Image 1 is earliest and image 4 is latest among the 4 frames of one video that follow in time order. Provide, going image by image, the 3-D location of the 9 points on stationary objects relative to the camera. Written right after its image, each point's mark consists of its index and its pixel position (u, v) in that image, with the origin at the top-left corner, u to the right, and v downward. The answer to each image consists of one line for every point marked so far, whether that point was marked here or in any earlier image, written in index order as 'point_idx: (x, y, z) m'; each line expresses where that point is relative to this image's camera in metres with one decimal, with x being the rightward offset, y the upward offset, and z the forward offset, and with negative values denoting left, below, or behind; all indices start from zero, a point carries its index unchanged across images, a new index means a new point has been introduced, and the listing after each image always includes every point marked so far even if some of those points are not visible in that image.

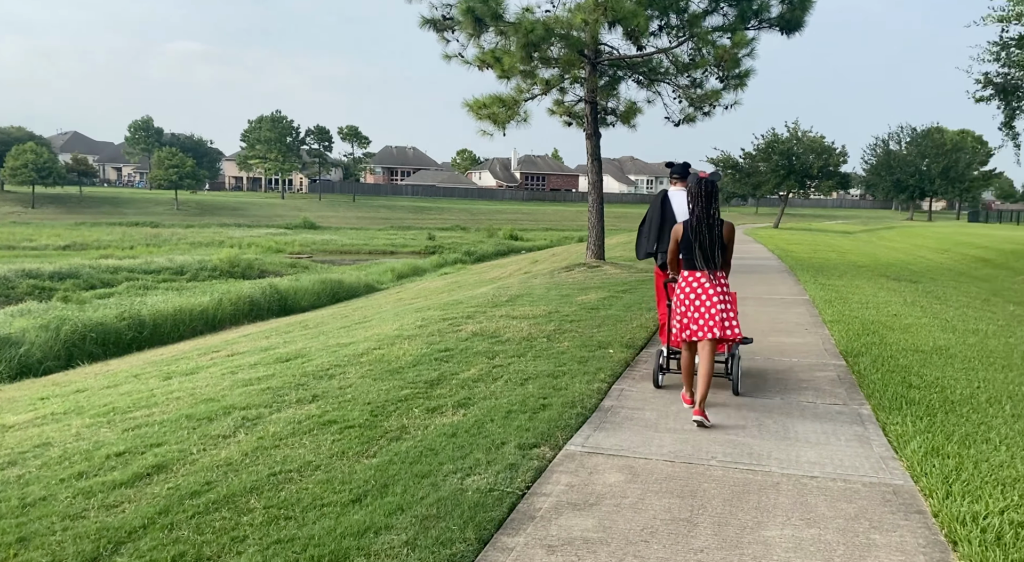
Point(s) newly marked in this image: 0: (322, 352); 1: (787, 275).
0: (-1.8, -0.6, +7.4) m
1: (+5.6, +0.1, +16.3) m
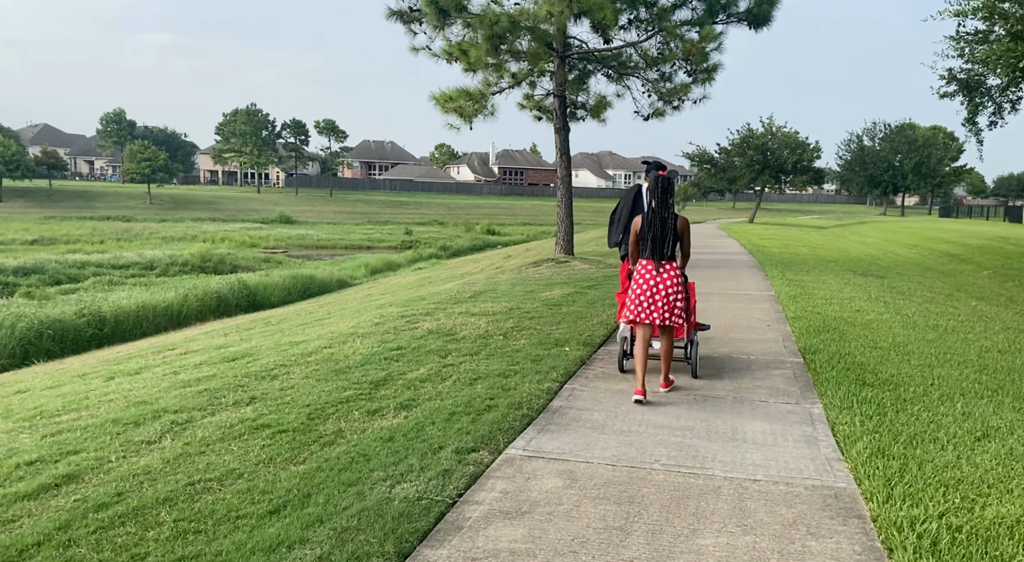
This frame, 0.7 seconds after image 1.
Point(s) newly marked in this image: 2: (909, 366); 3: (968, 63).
0: (-2.2, -0.6, +7.2) m
1: (+4.9, +0.2, +16.3) m
2: (+3.4, -0.7, +6.9) m
3: (+7.9, +3.8, +13.9) m
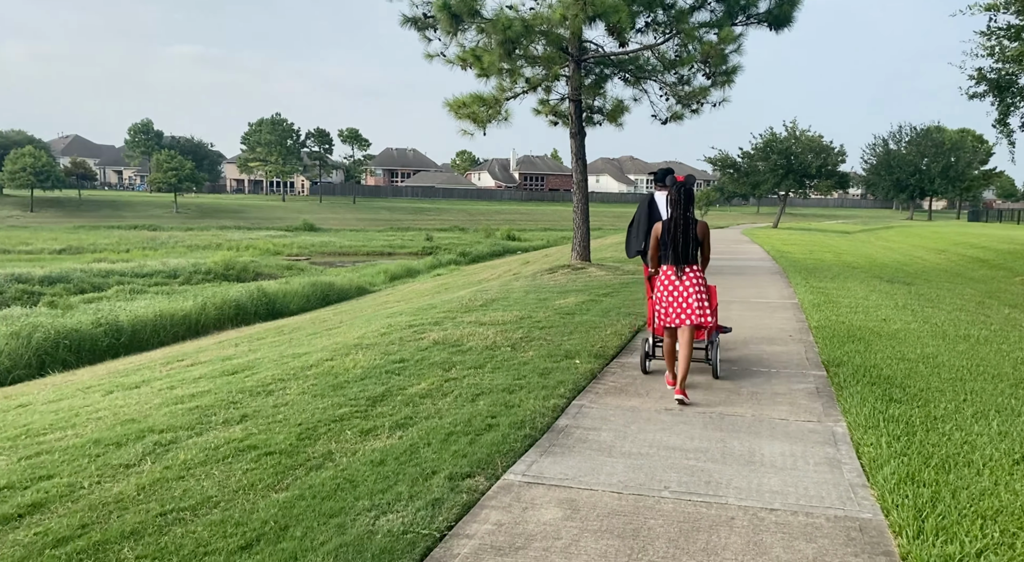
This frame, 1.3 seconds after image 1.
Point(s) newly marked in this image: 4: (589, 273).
0: (-2.1, -0.7, +7.0) m
1: (+5.3, +0.1, +15.9) m
2: (+3.5, -0.8, +6.6) m
3: (+8.1, +3.7, +13.4) m
4: (+1.5, +0.1, +15.4) m
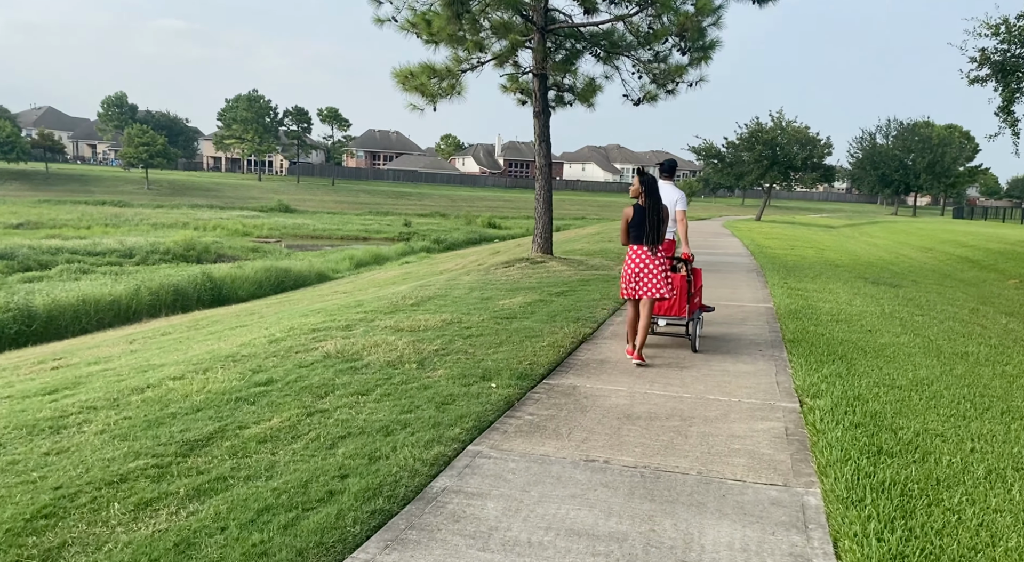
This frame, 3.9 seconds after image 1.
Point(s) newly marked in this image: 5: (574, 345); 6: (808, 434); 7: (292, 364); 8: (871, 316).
0: (-2.8, -0.7, +5.6) m
1: (+4.4, +0.1, +14.6) m
2: (+2.8, -0.9, +5.3) m
3: (+7.4, +3.6, +12.1) m
4: (+0.6, +0.3, +14.0) m
5: (+0.6, -0.6, +7.3) m
6: (+1.8, -0.9, +4.9) m
7: (-1.6, -0.6, +5.8) m
8: (+4.4, -0.4, +9.9) m
